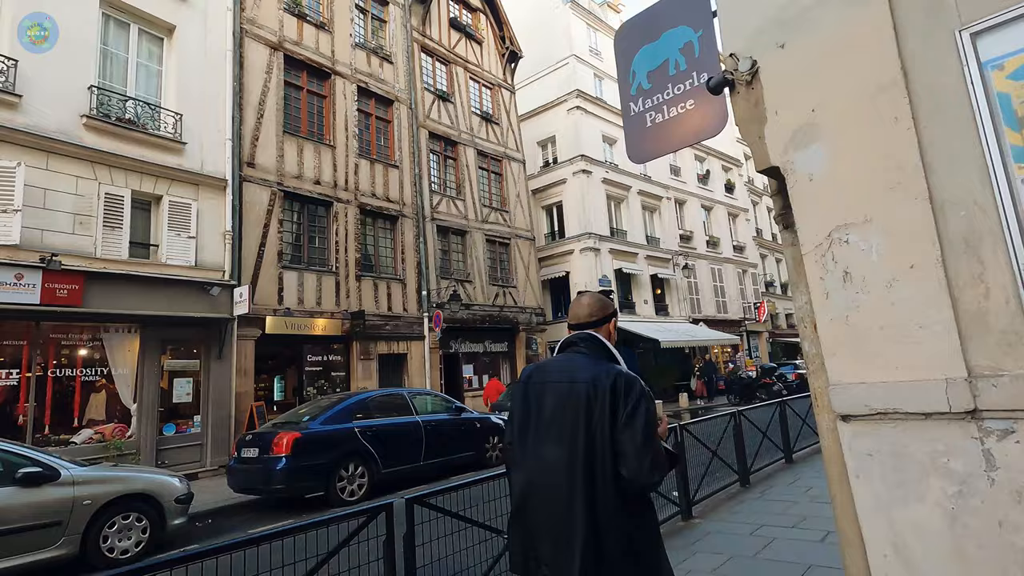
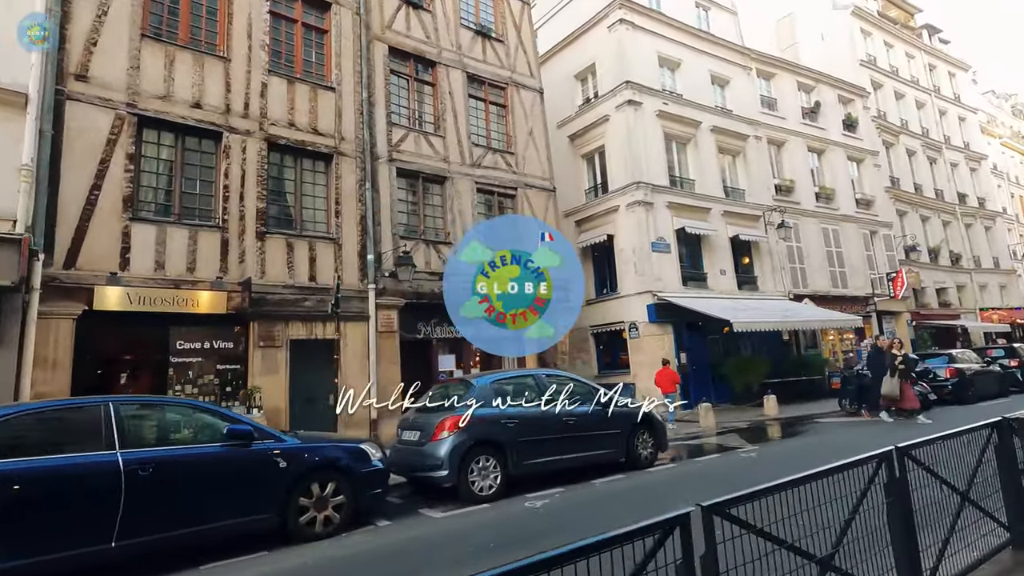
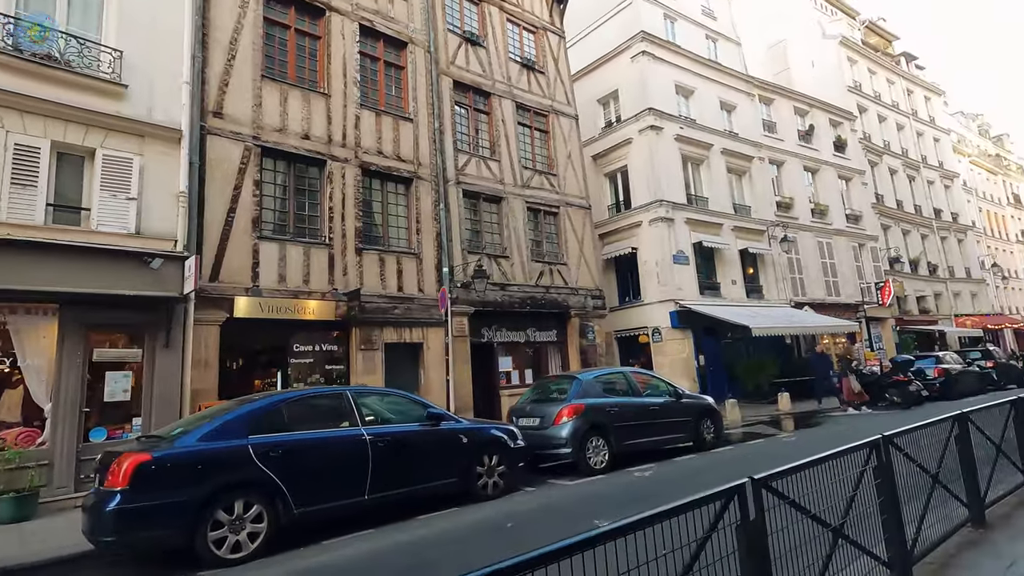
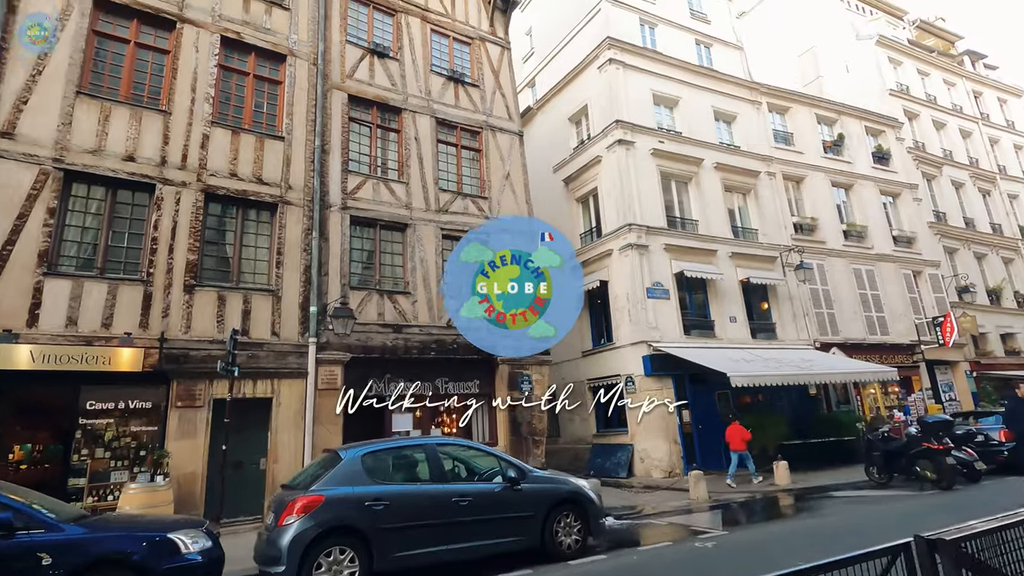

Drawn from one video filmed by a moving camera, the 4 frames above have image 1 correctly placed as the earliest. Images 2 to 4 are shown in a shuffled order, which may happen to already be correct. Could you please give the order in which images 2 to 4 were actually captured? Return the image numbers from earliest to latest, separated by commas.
3, 2, 4
